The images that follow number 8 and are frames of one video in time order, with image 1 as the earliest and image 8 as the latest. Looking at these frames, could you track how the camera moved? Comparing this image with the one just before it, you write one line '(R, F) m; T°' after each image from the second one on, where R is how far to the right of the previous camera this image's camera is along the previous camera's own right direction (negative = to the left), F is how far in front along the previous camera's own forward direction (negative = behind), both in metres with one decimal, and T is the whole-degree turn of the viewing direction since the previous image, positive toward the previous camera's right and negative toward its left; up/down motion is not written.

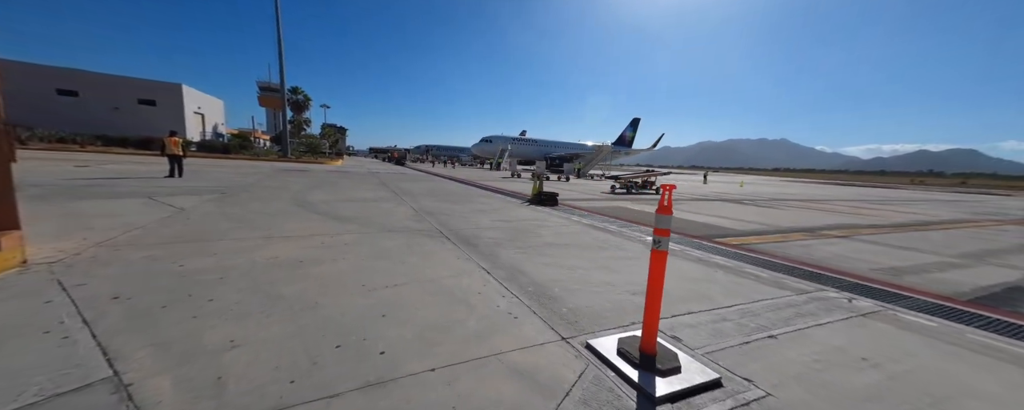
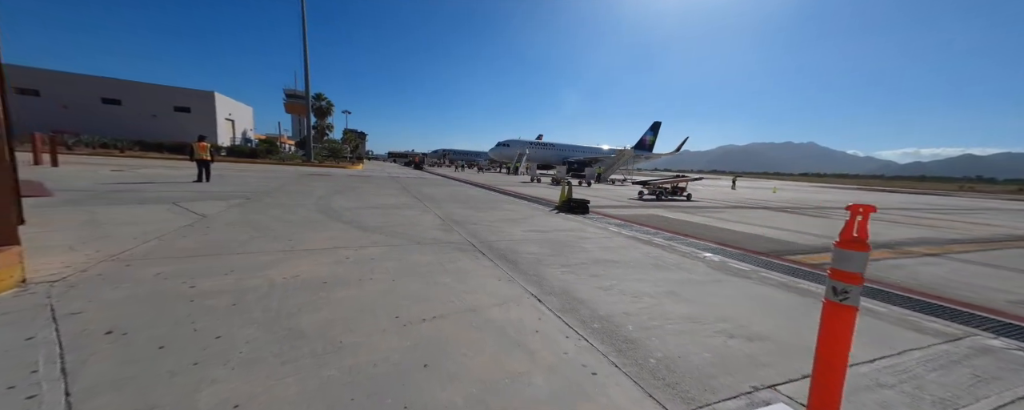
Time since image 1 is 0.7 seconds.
(-0.3, +0.5) m; -3°
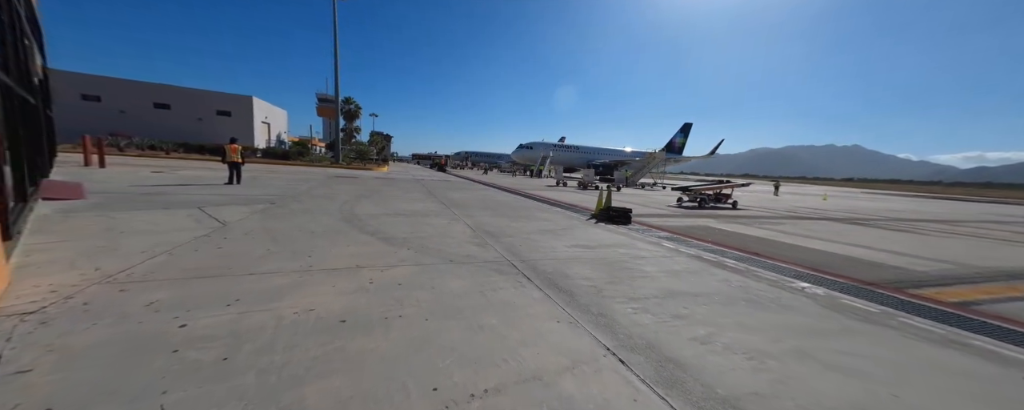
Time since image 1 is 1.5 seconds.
(-0.3, +0.7) m; -4°
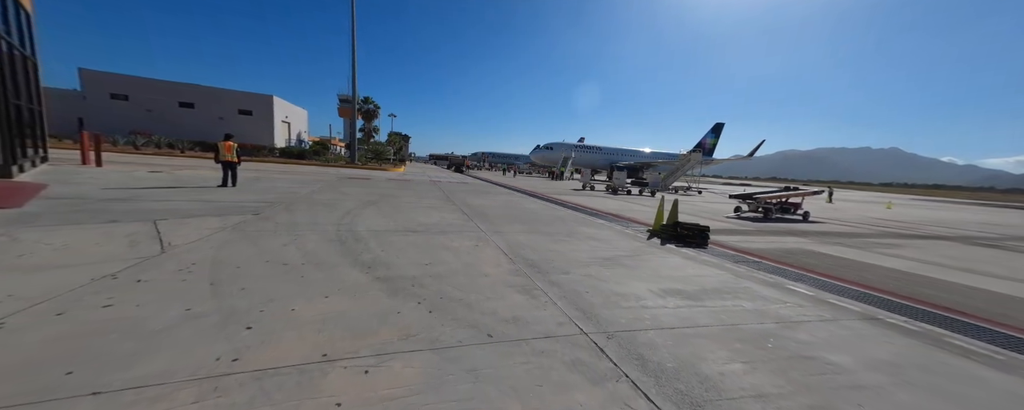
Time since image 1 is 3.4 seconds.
(-0.5, +1.8) m; -3°
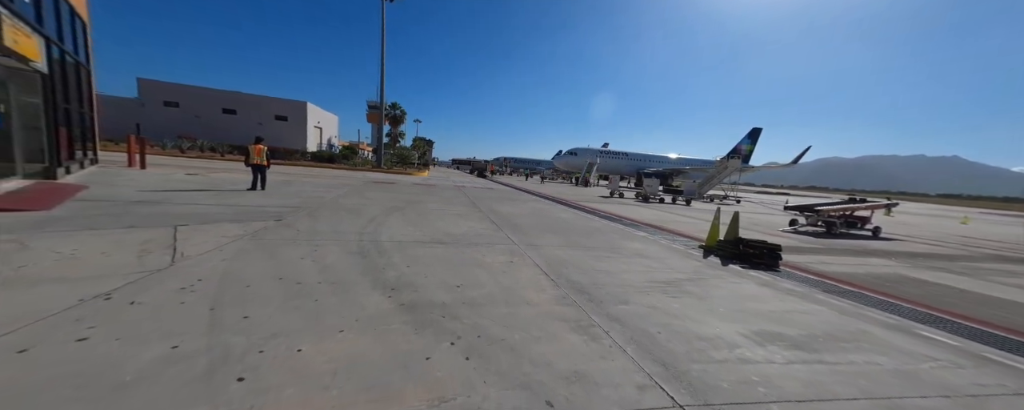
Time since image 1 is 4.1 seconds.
(-0.3, +0.6) m; -4°
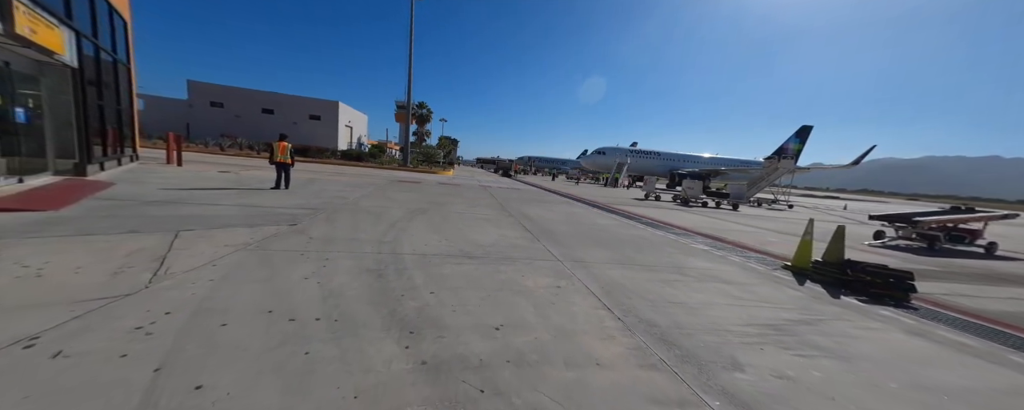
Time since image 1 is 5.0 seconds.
(-0.3, +0.9) m; -4°
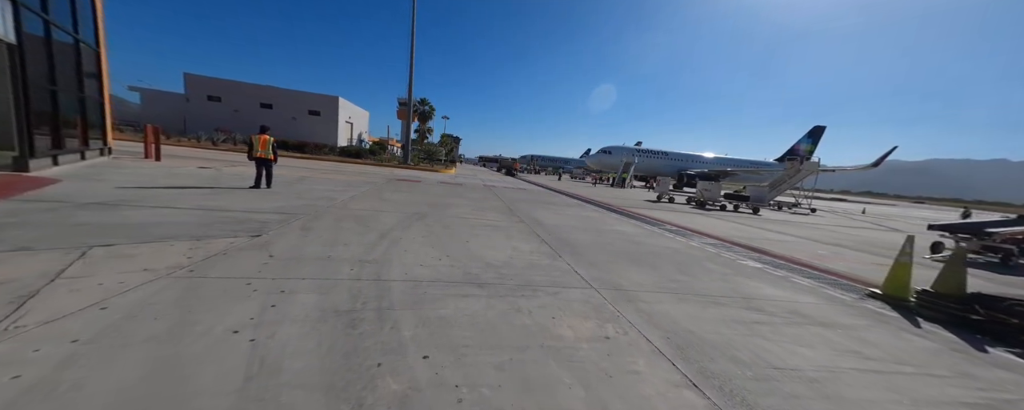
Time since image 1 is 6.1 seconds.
(-0.2, +1.1) m; 0°
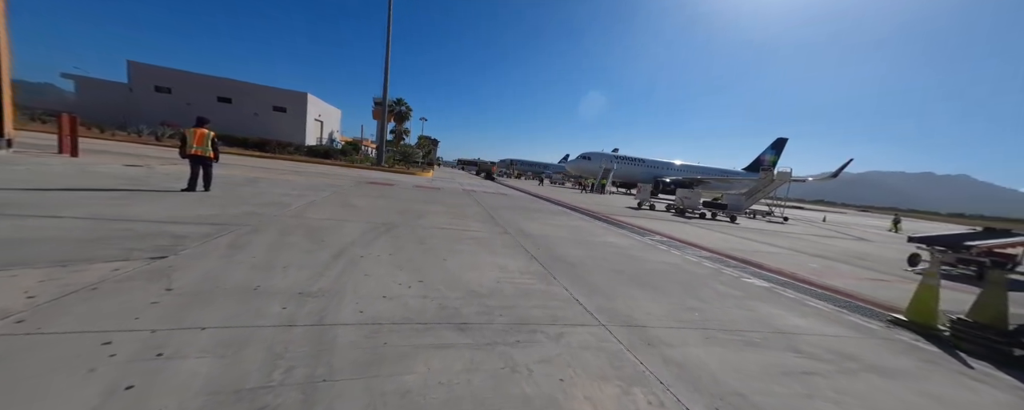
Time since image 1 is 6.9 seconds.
(-0.1, +0.8) m; +4°
